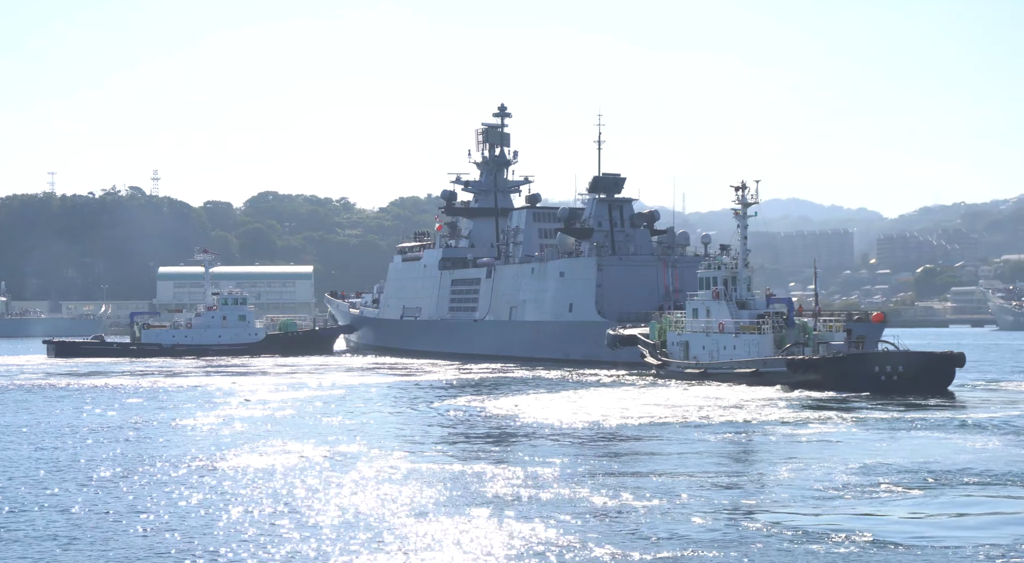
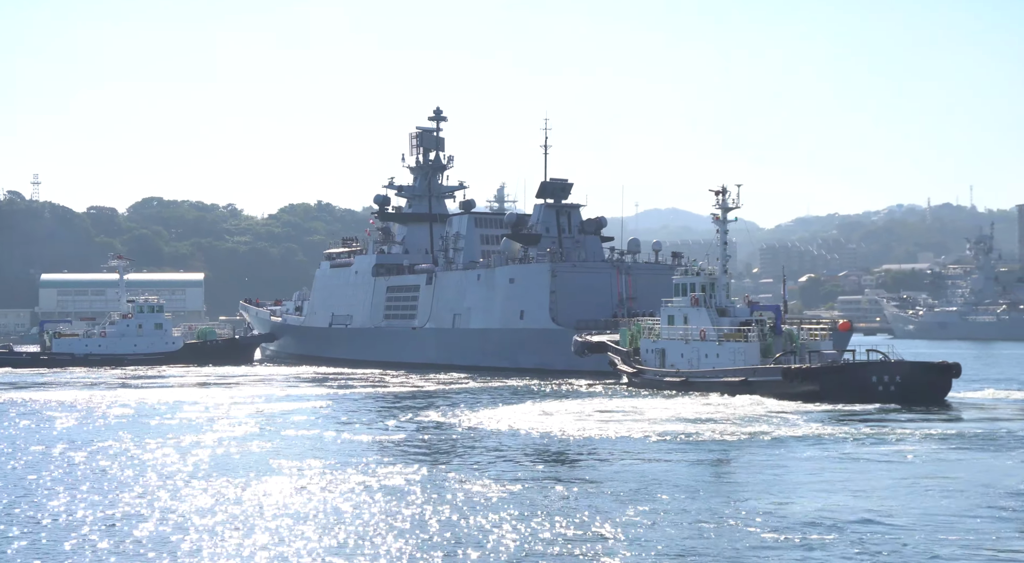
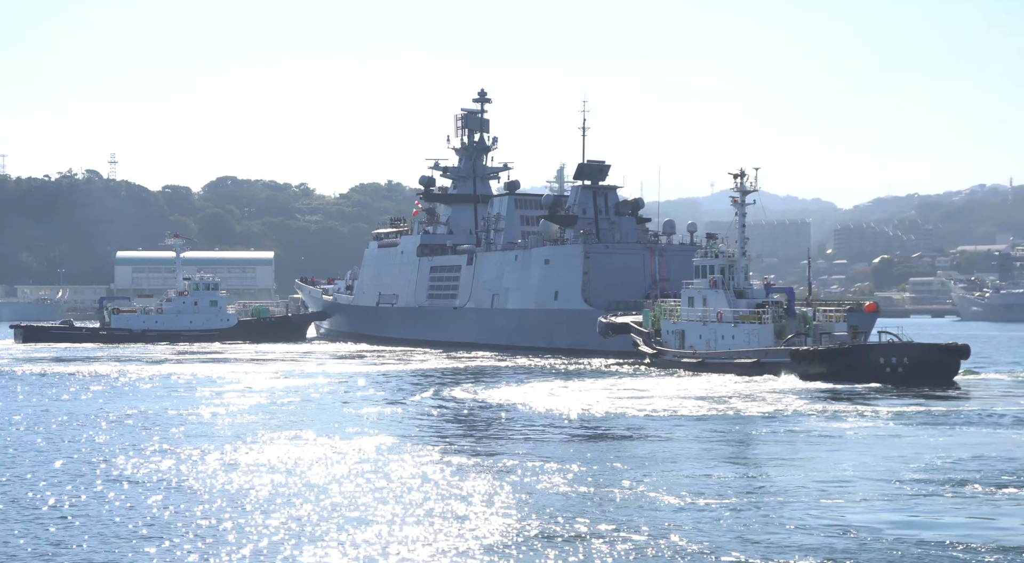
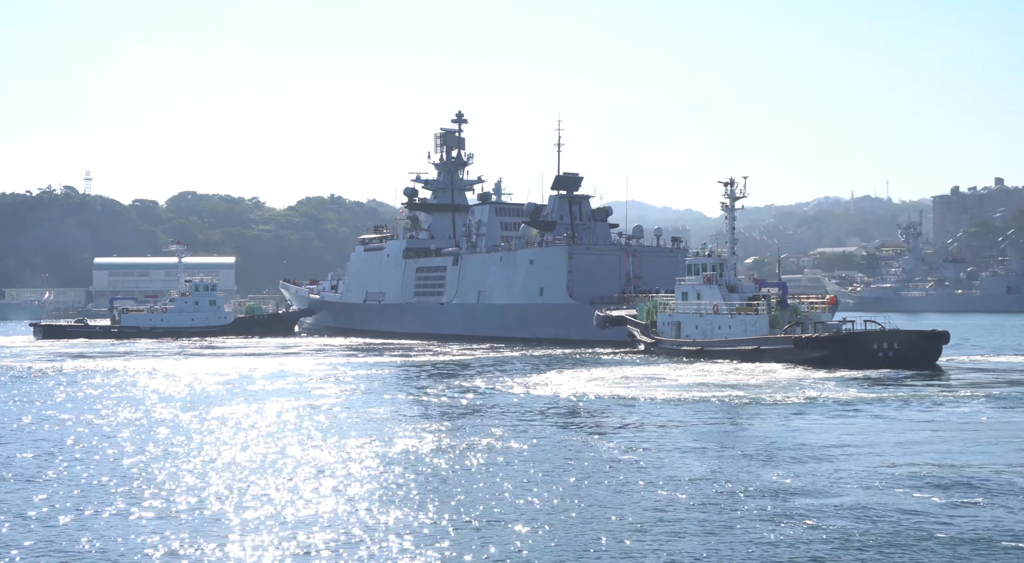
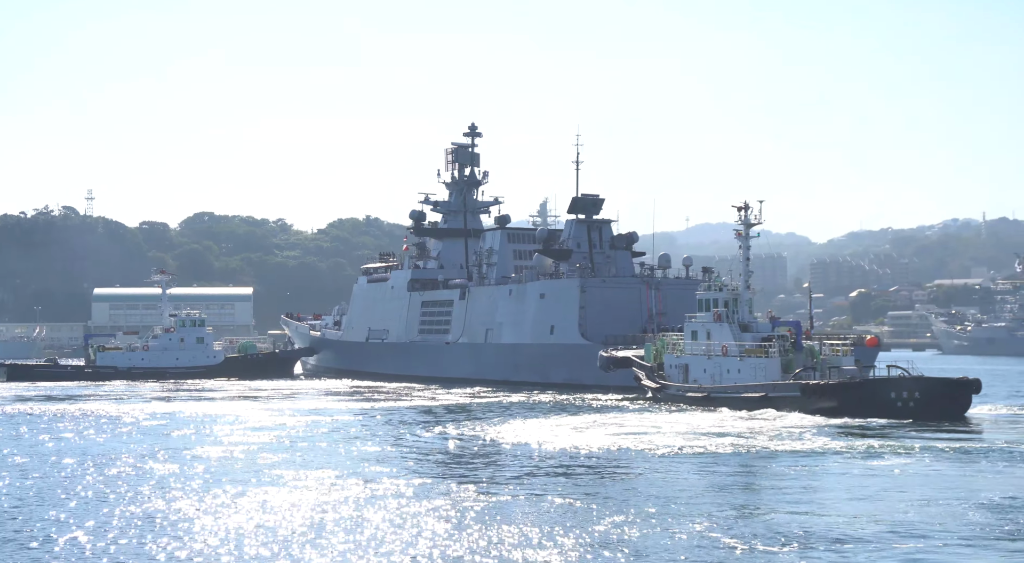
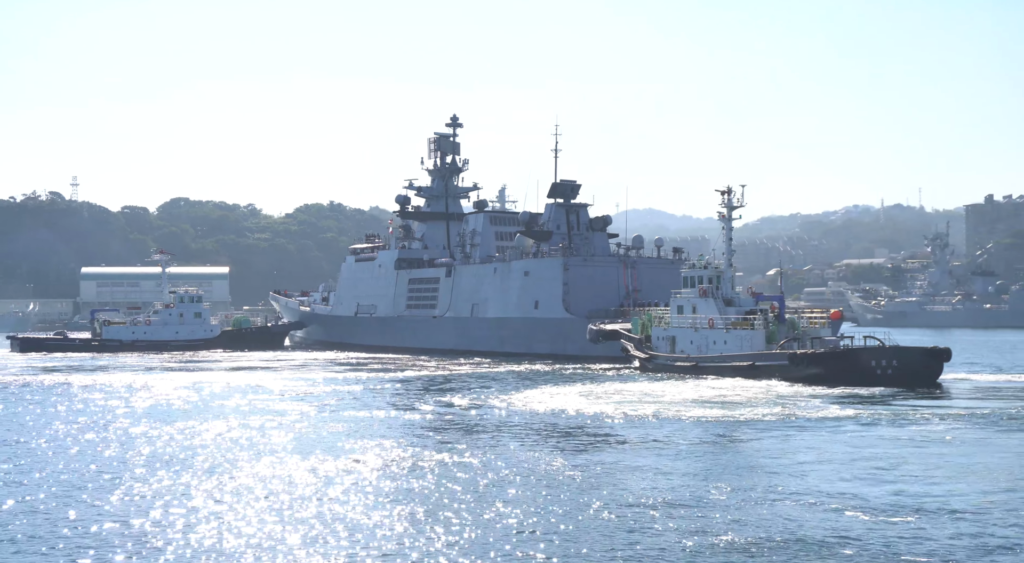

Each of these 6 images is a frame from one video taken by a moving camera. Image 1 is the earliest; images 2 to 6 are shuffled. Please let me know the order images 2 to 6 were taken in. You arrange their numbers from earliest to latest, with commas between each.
3, 5, 2, 6, 4
